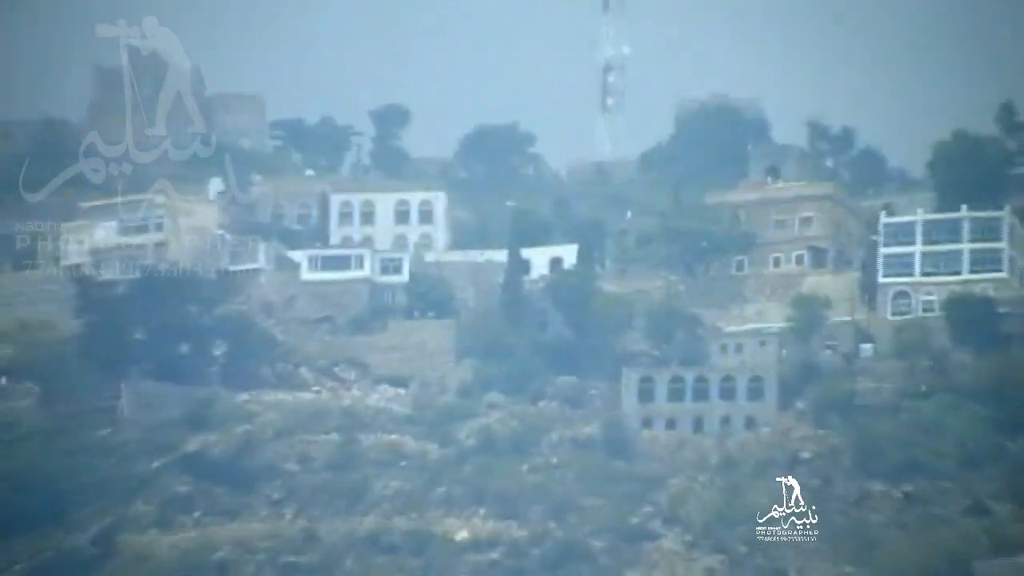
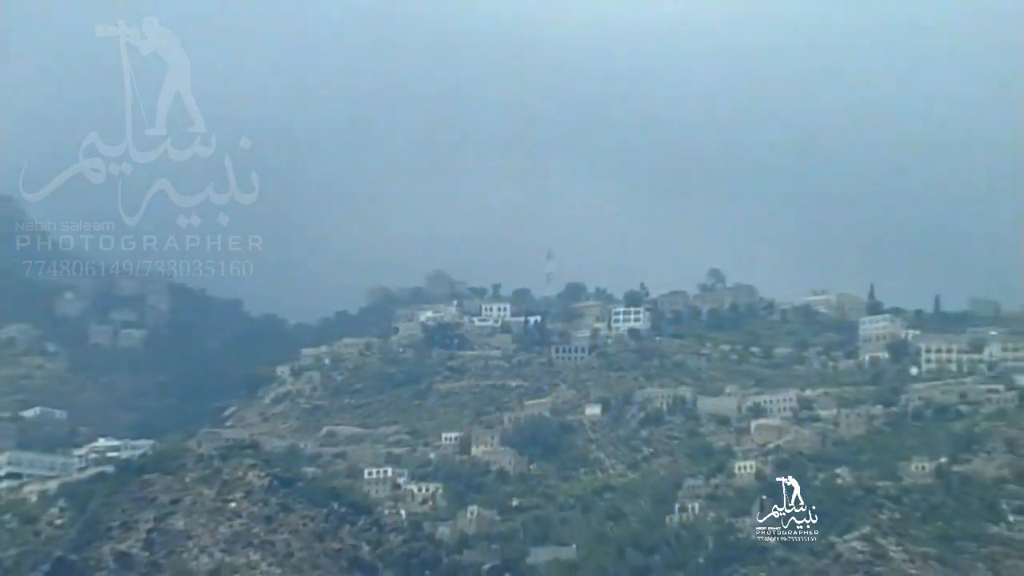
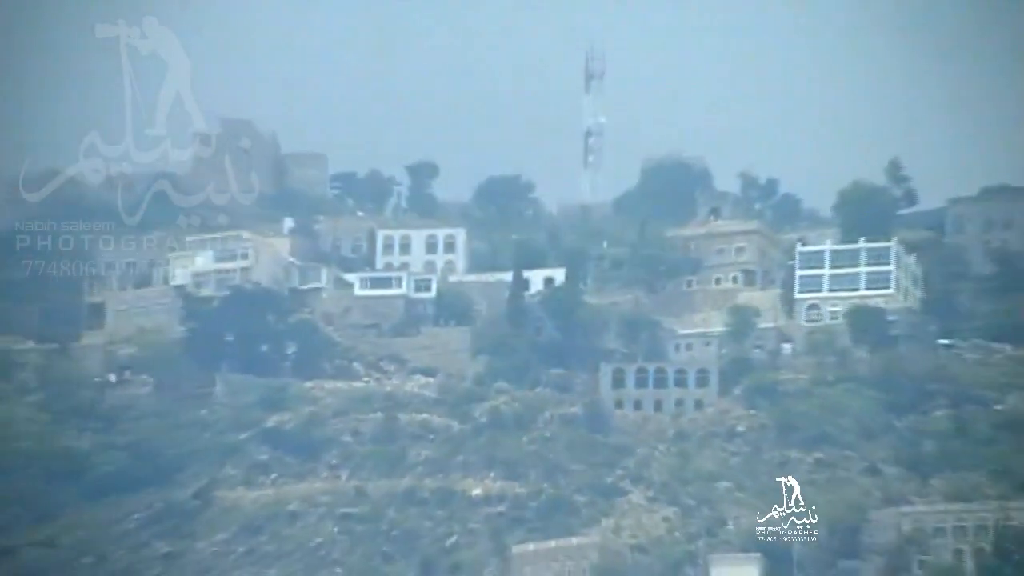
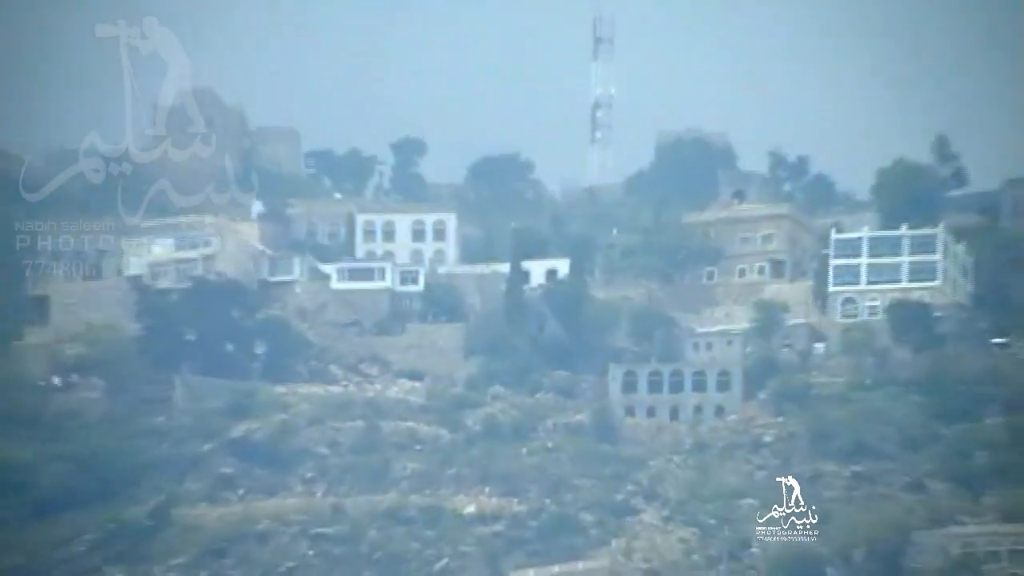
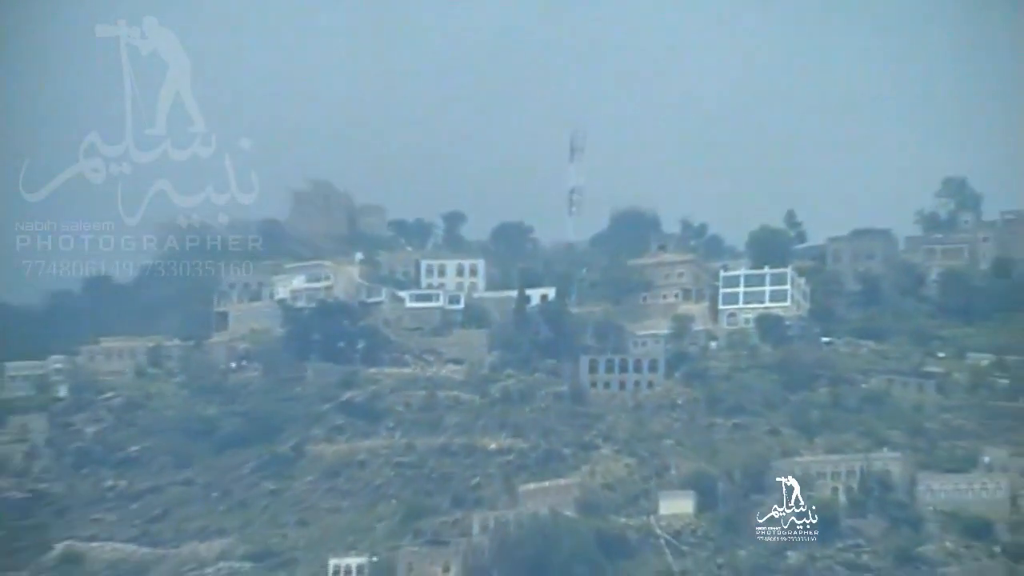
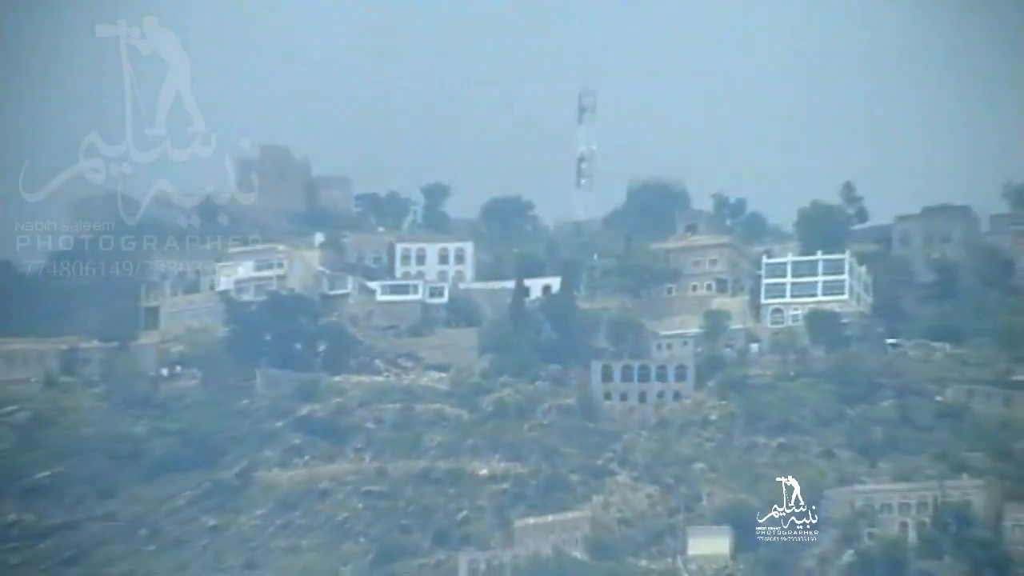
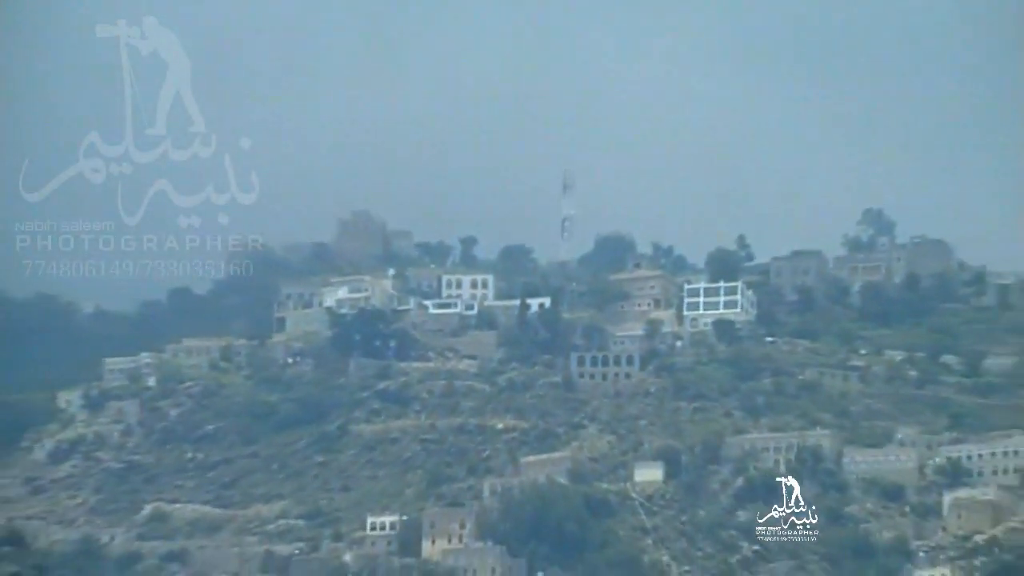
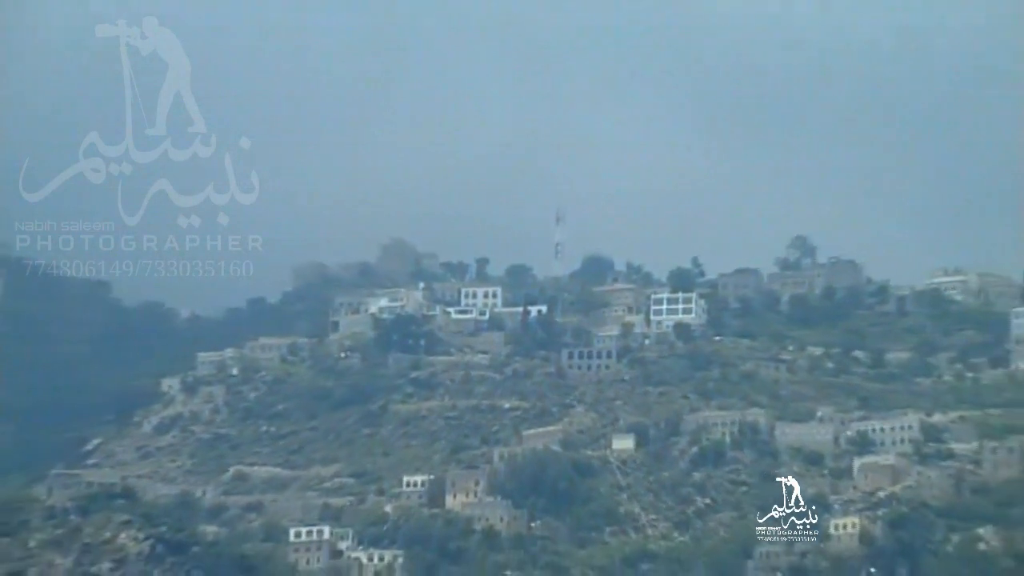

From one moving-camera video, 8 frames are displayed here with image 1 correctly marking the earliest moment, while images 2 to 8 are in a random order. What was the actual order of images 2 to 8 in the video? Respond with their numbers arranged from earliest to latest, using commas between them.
4, 3, 6, 5, 7, 8, 2
